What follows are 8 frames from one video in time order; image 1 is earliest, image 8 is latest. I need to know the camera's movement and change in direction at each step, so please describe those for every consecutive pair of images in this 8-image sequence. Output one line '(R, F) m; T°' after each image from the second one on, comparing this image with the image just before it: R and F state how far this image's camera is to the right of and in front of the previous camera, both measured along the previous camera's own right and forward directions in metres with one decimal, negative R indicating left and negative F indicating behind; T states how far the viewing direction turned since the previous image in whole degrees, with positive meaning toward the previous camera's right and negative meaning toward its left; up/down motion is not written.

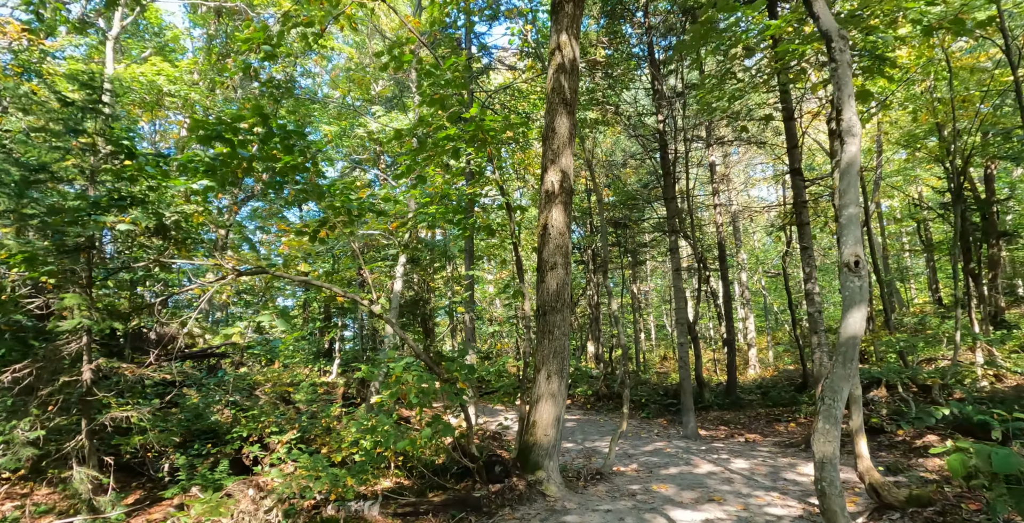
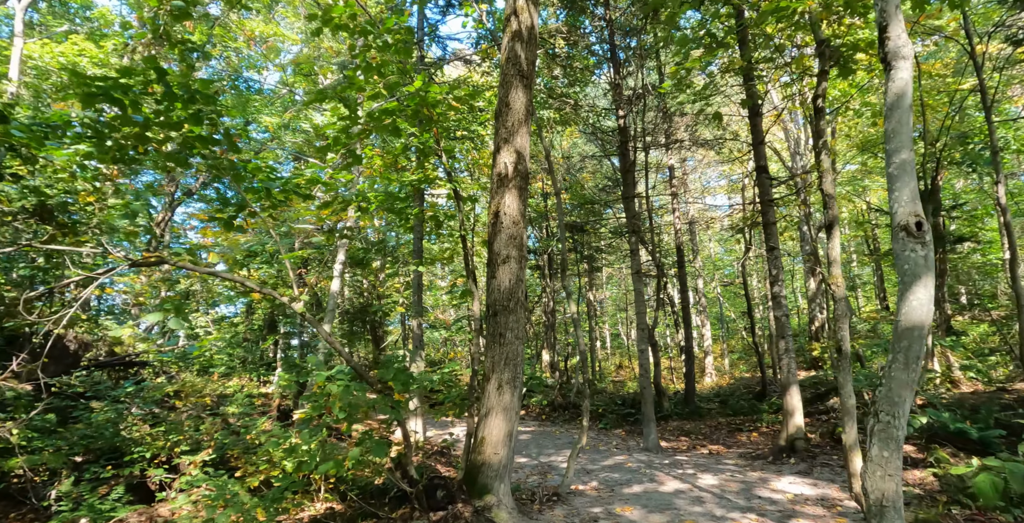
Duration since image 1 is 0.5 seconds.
(+0.1, +0.7) m; +4°
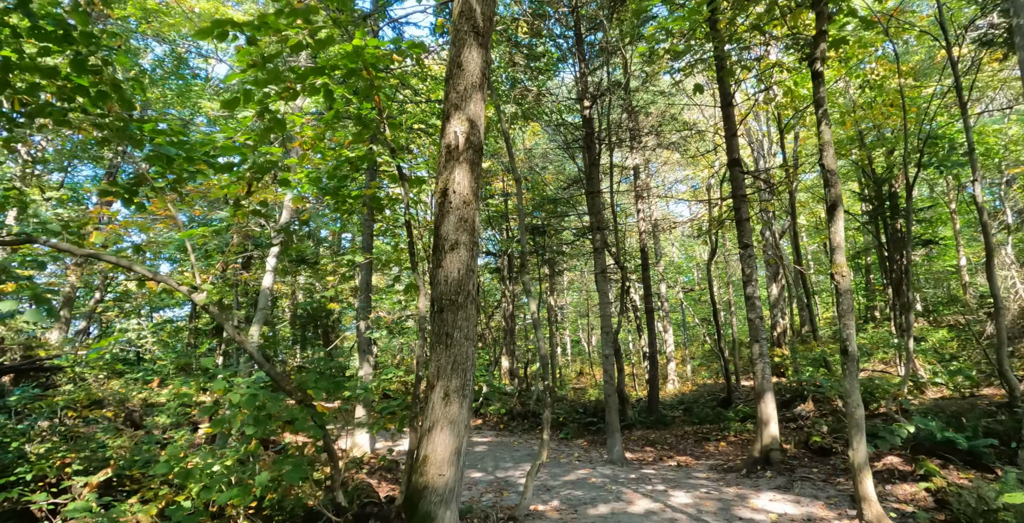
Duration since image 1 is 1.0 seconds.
(+0.1, +0.8) m; +4°
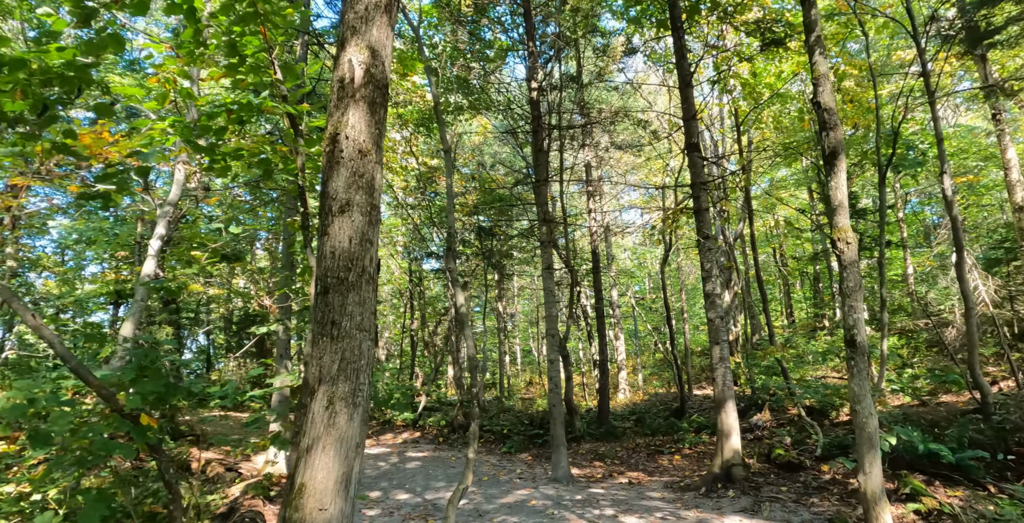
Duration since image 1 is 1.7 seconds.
(+0.2, +1.0) m; +4°
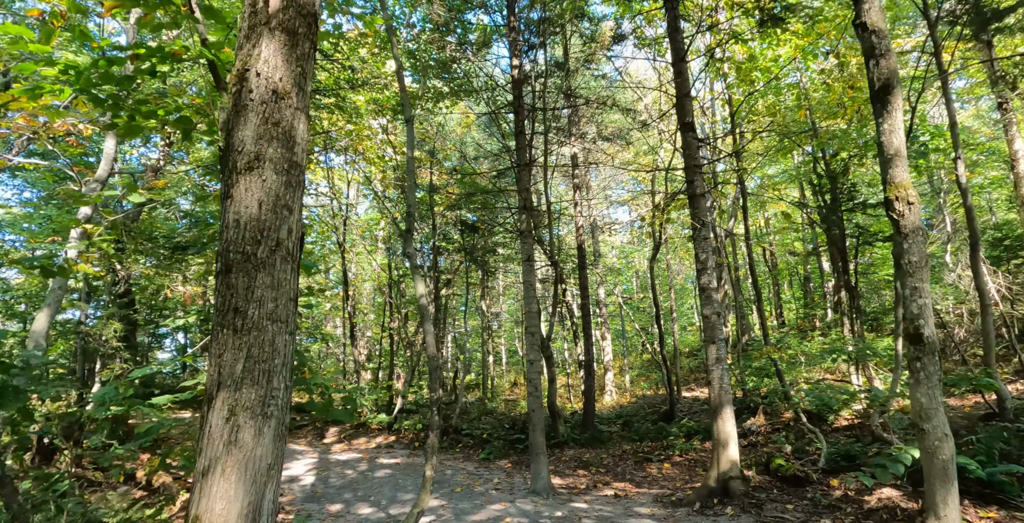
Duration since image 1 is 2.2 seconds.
(+0.1, +0.7) m; +1°
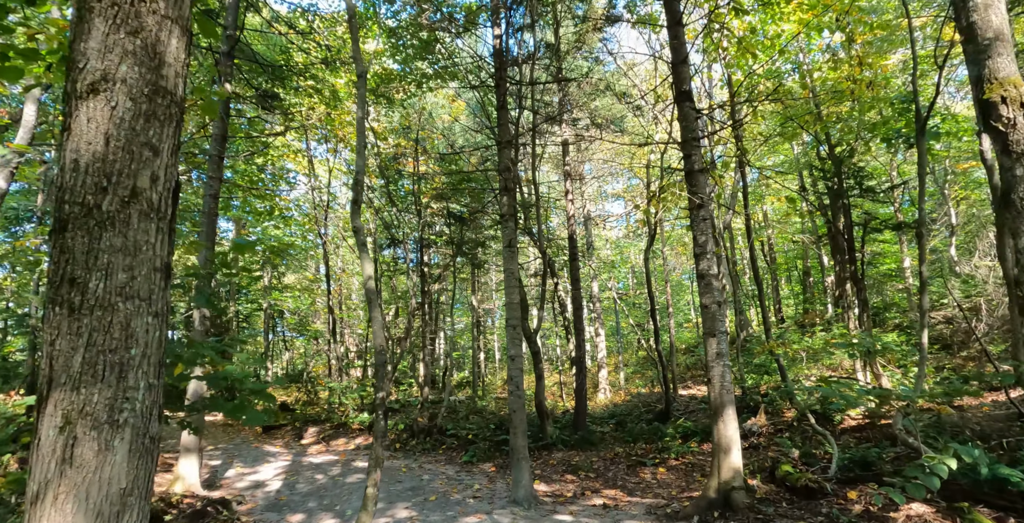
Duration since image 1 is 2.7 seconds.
(+0.2, +0.7) m; 0°
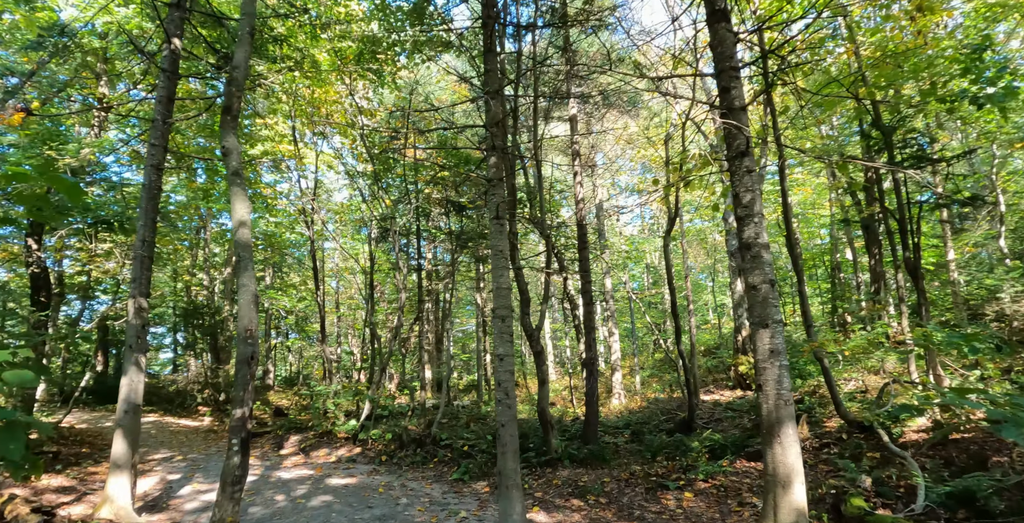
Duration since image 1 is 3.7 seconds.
(+0.2, +1.4) m; -1°
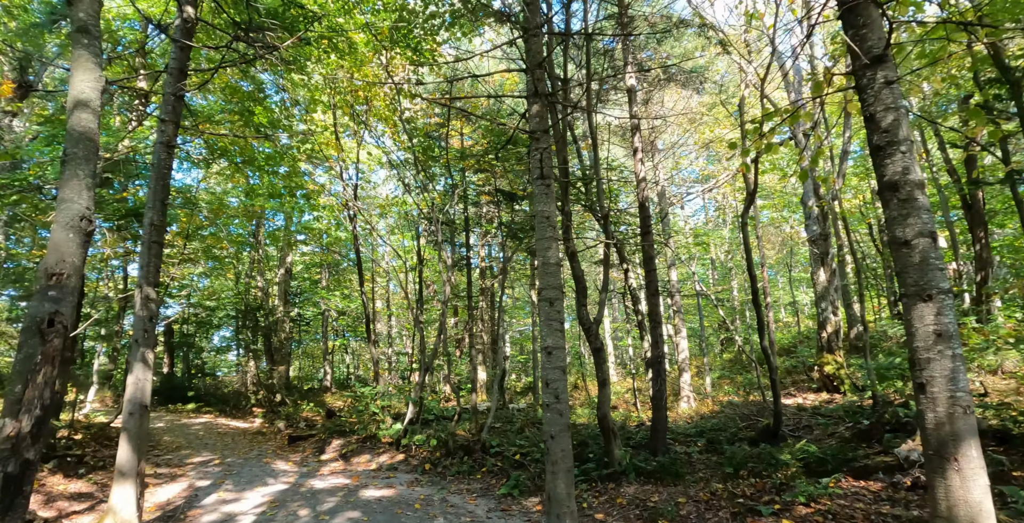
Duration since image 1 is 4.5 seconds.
(+0.1, +1.1) m; -5°
